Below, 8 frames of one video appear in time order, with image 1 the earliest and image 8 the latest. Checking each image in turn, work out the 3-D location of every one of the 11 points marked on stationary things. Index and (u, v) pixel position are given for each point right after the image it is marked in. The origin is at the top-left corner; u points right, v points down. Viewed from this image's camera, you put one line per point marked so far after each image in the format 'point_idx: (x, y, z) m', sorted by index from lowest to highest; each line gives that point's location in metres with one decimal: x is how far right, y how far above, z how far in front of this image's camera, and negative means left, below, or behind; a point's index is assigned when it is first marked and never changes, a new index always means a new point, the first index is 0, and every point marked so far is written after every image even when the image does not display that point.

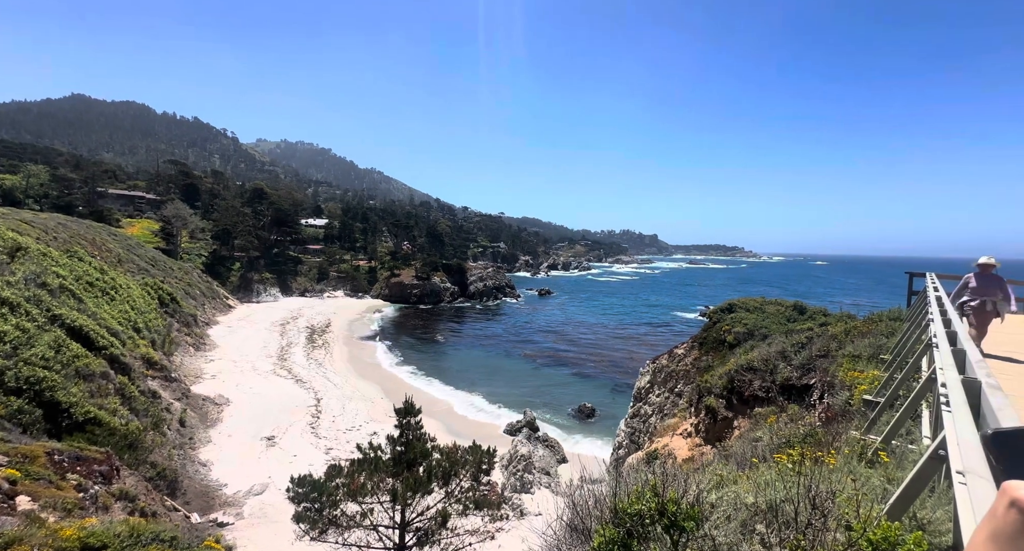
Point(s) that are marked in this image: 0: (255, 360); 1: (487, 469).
0: (-10.2, -3.4, +19.2) m
1: (-0.4, -2.8, +7.0) m
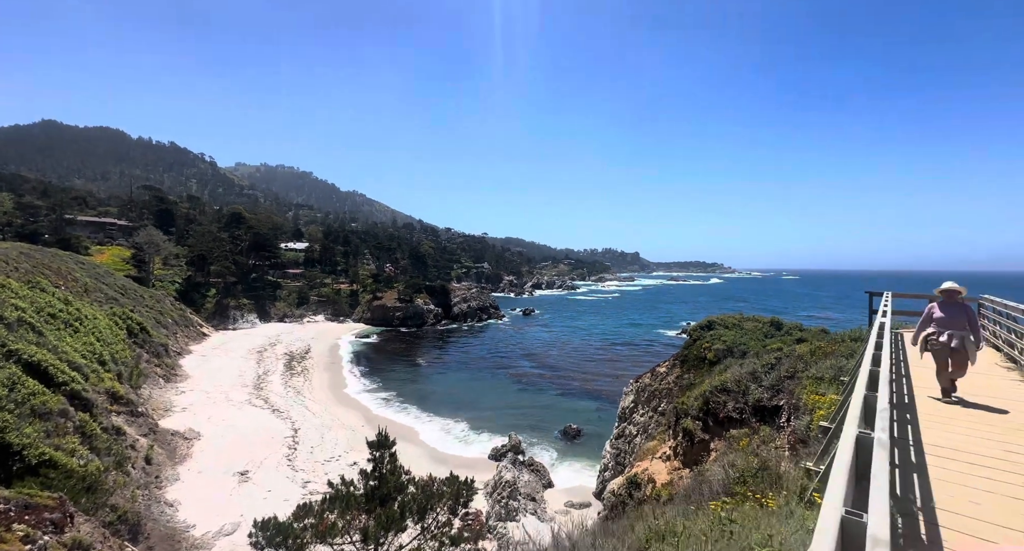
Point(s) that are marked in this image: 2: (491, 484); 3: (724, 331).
0: (-10.8, -4.4, +18.6) m
1: (-0.7, -3.2, +6.8) m
2: (-0.4, -5.7, +13.4) m
3: (+7.1, -1.7, +16.2) m
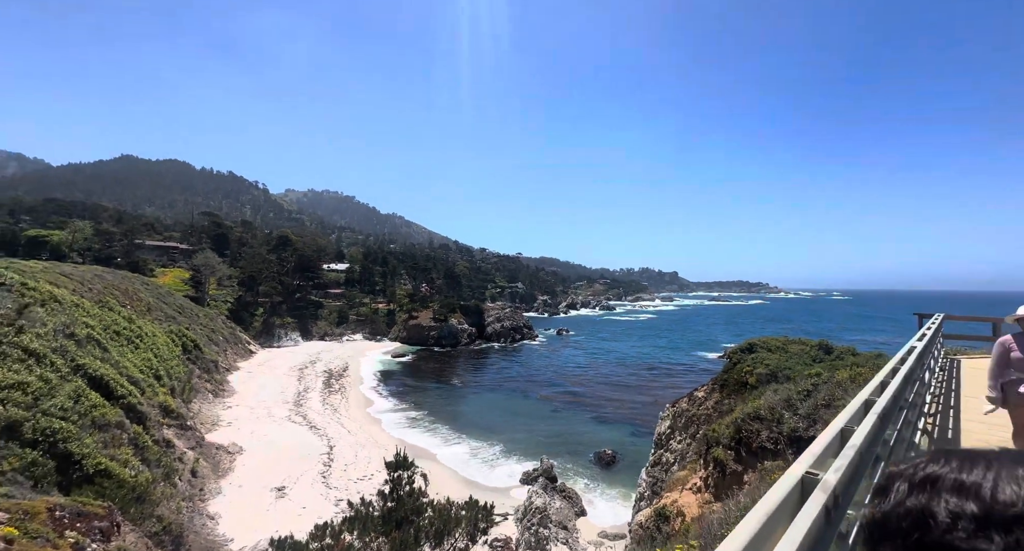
0: (-9.6, -5.3, +19.4) m
1: (-0.4, -3.6, +6.9) m
2: (+0.3, -6.3, +13.4) m
3: (+8.1, -2.4, +15.7) m
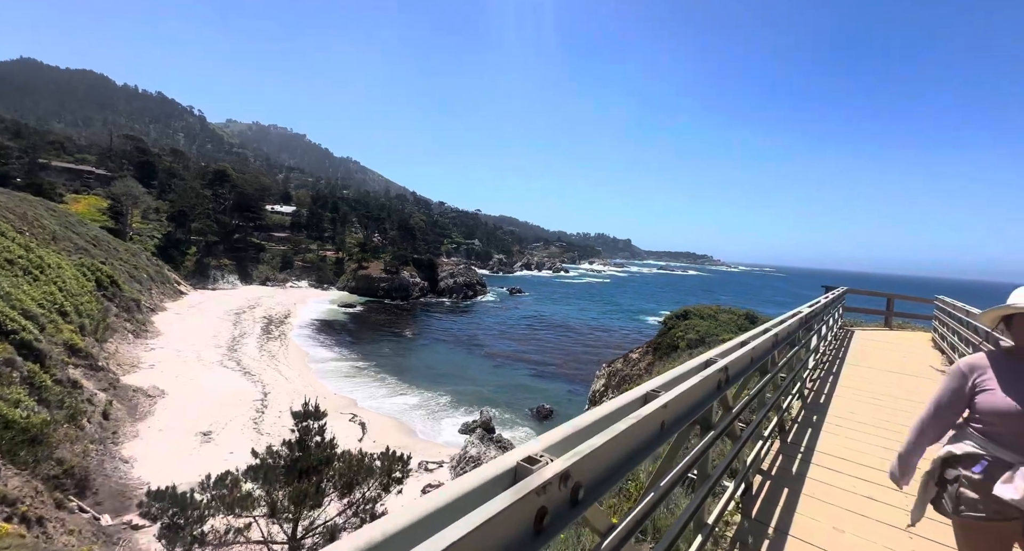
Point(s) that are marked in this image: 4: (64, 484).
0: (-11.9, -2.9, +18.6) m
1: (-1.6, -2.9, +6.8) m
2: (-1.6, -5.1, +13.5) m
3: (+6.2, -1.5, +16.2) m
4: (-7.4, -3.4, +7.9) m
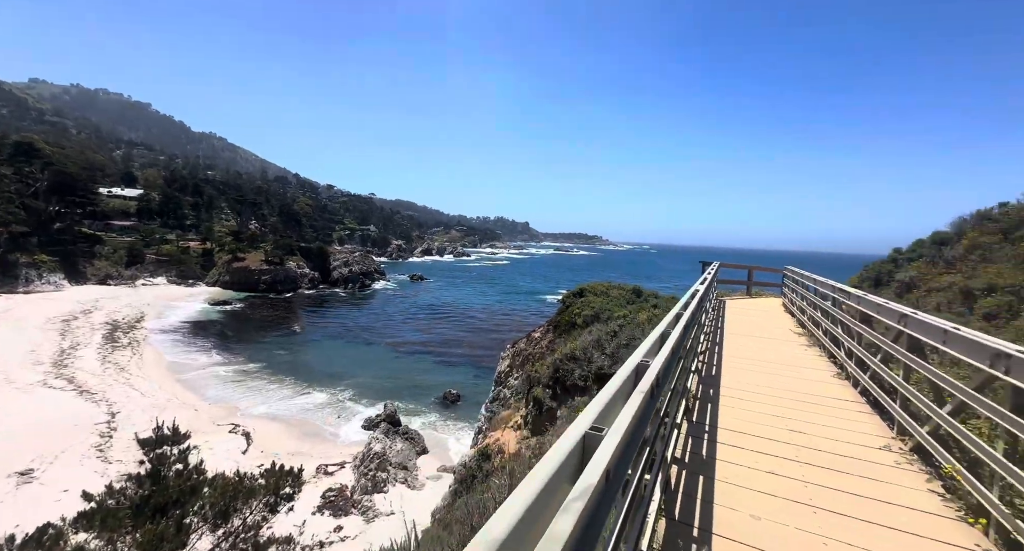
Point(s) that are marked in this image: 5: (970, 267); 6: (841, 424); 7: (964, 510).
0: (-15.2, -2.9, +15.3) m
1: (-2.8, -2.8, +5.9) m
2: (-4.0, -4.8, +12.5) m
3: (+3.0, -0.8, +16.6) m
4: (-8.7, -3.5, +5.8) m
5: (+9.1, +0.2, +10.1) m
6: (+3.0, -1.4, +4.6) m
7: (+2.7, -1.4, +3.1) m
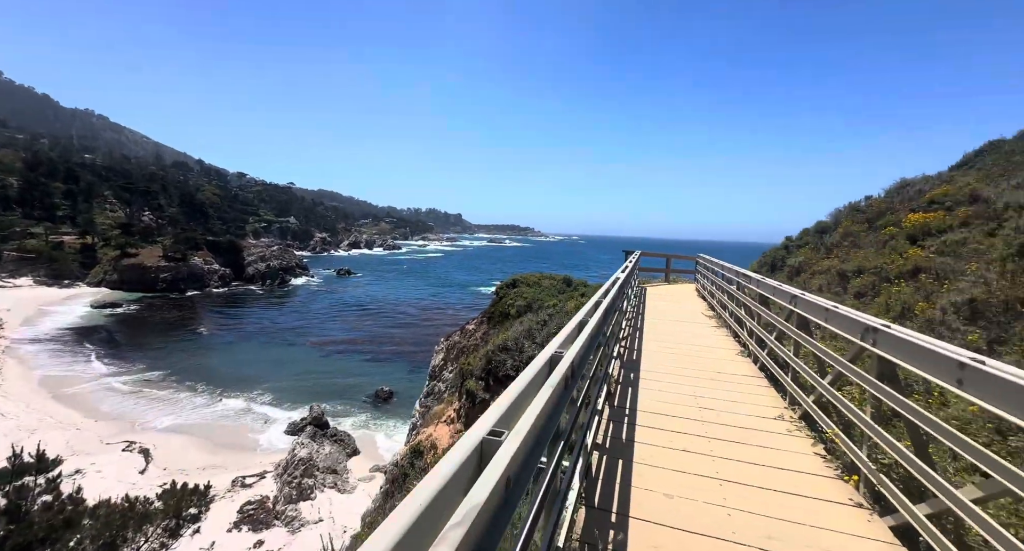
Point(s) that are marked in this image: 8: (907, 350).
0: (-17.2, -2.9, +13.0) m
1: (-3.6, -2.7, +5.4) m
2: (-5.7, -4.7, +11.8) m
3: (+0.6, -0.5, +16.7) m
4: (-9.4, -3.6, +4.5) m
5: (+7.5, +0.5, +11.0) m
6: (+2.3, -1.2, +4.9) m
7: (+2.2, -1.3, +3.3) m
8: (+2.2, -0.4, +2.6) m
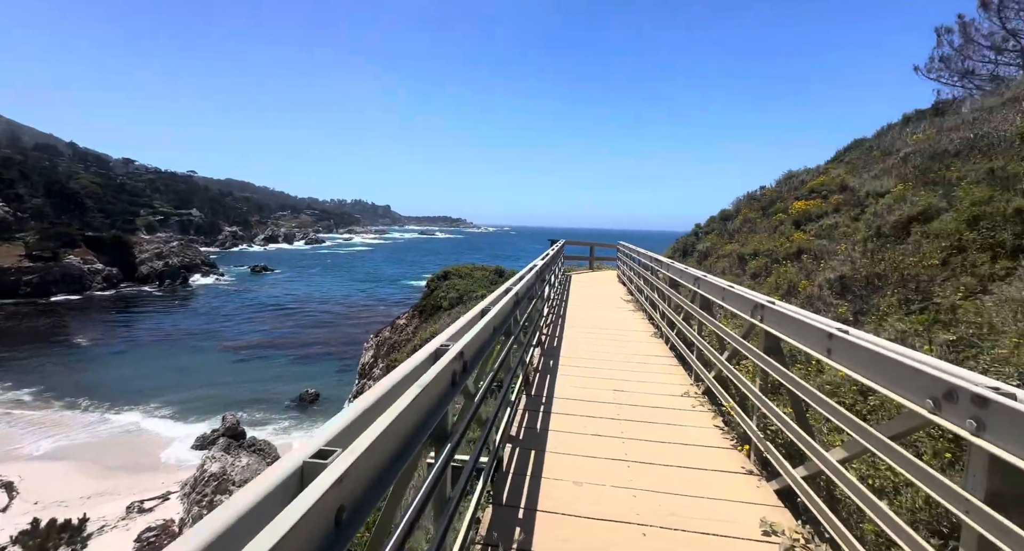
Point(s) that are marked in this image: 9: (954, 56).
0: (-18.9, -3.2, +10.5) m
1: (-4.4, -2.7, +4.8) m
2: (-7.3, -4.6, +10.9) m
3: (-1.8, -0.2, +16.5) m
4: (-10.0, -3.8, +3.2) m
5: (+5.8, +0.9, +11.9) m
6: (+1.5, -1.1, +5.1) m
7: (+1.6, -1.2, +3.5) m
8: (+1.6, -0.3, +2.8) m
9: (+17.1, +8.5, +19.1) m
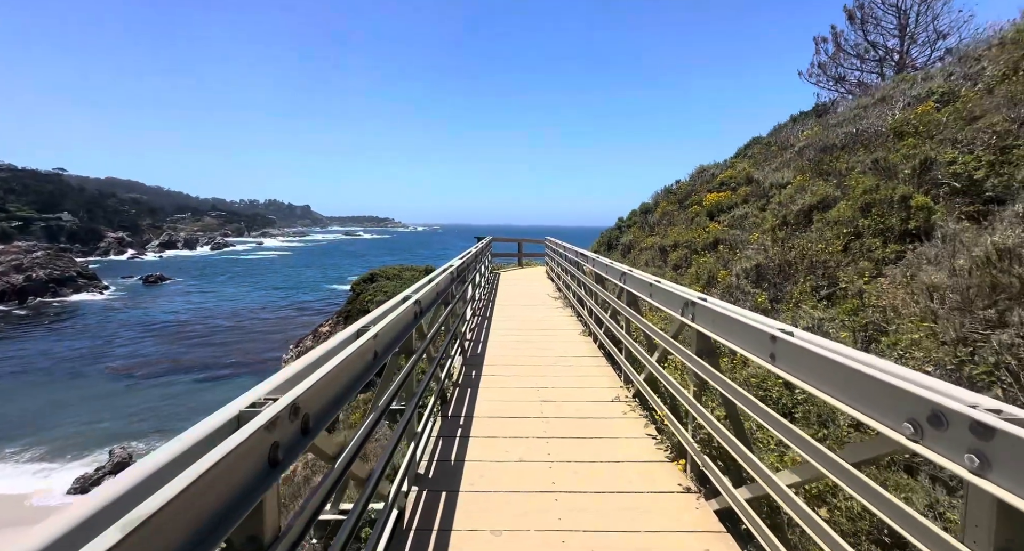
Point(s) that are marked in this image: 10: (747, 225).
0: (-20.1, -4.0, +7.3) m
1: (-5.0, -2.9, +3.6) m
2: (-8.7, -4.9, +9.3) m
3: (-4.2, -0.2, +15.6) m
4: (-10.3, -4.2, +1.3) m
5: (+3.9, +1.1, +12.0) m
6: (+0.7, -1.0, +4.7) m
7: (+1.0, -1.2, +3.2) m
8: (+1.1, -0.3, +2.5) m
9: (+13.8, +9.2, +20.7) m
10: (+4.4, +0.9, +9.0) m
